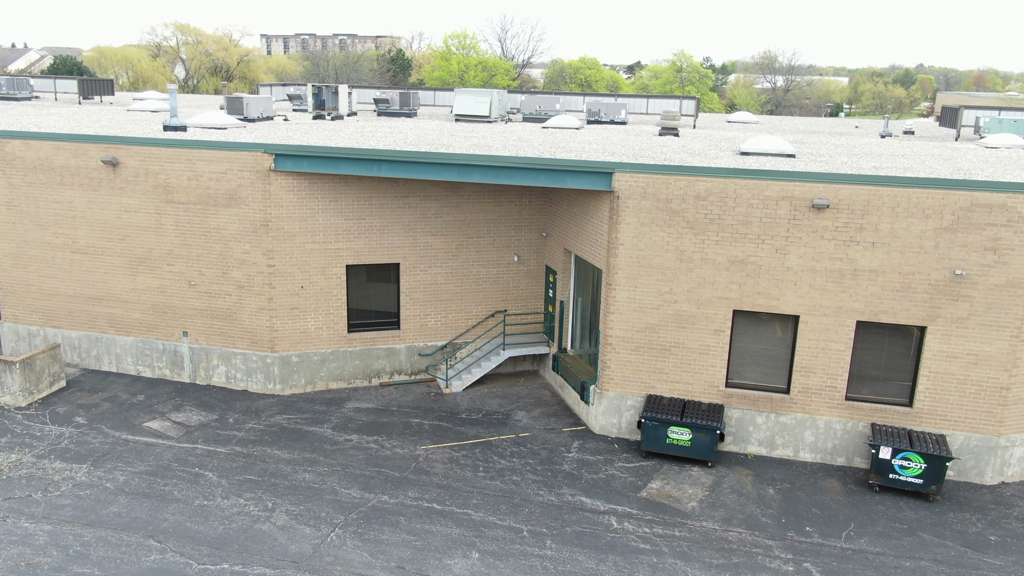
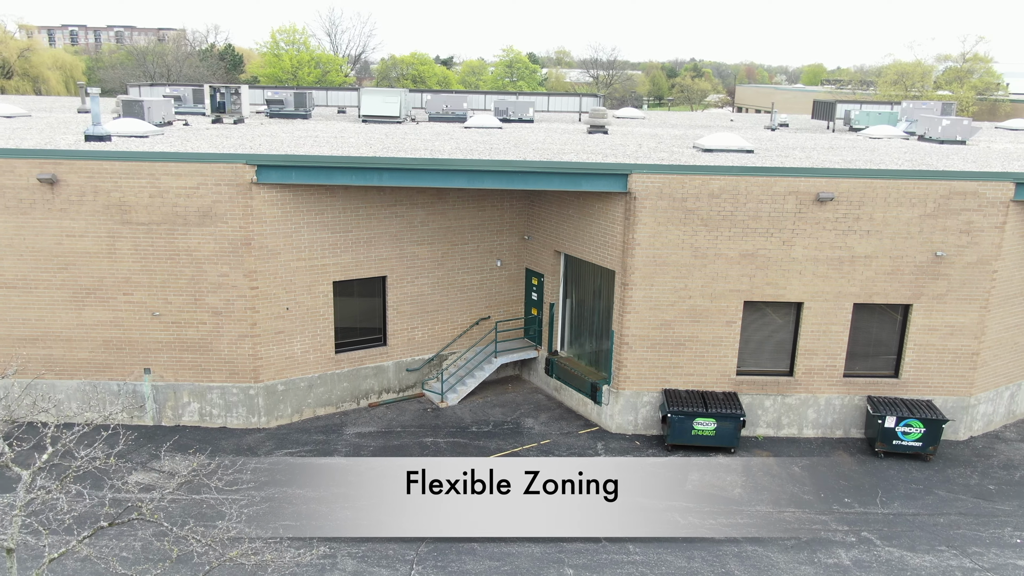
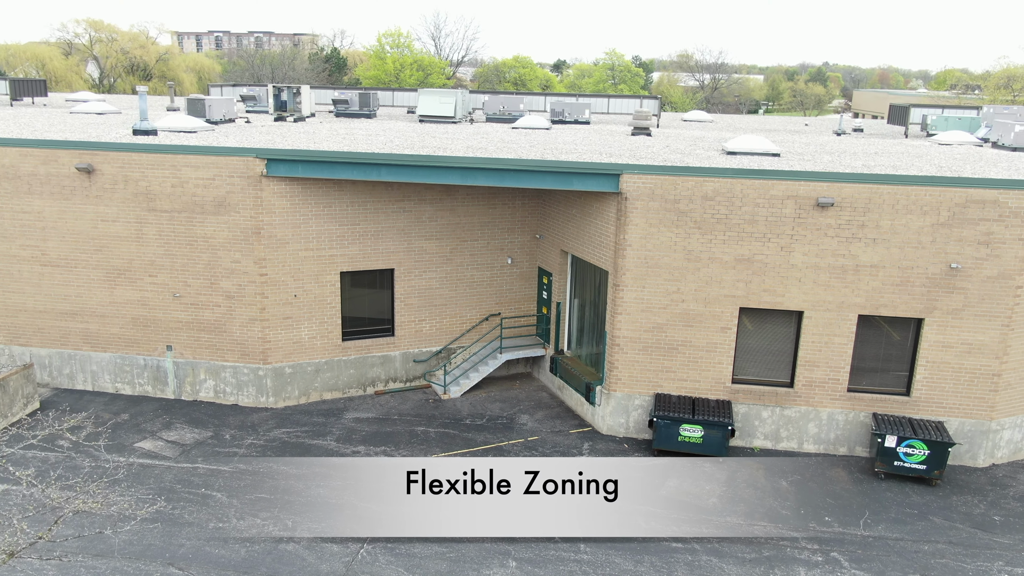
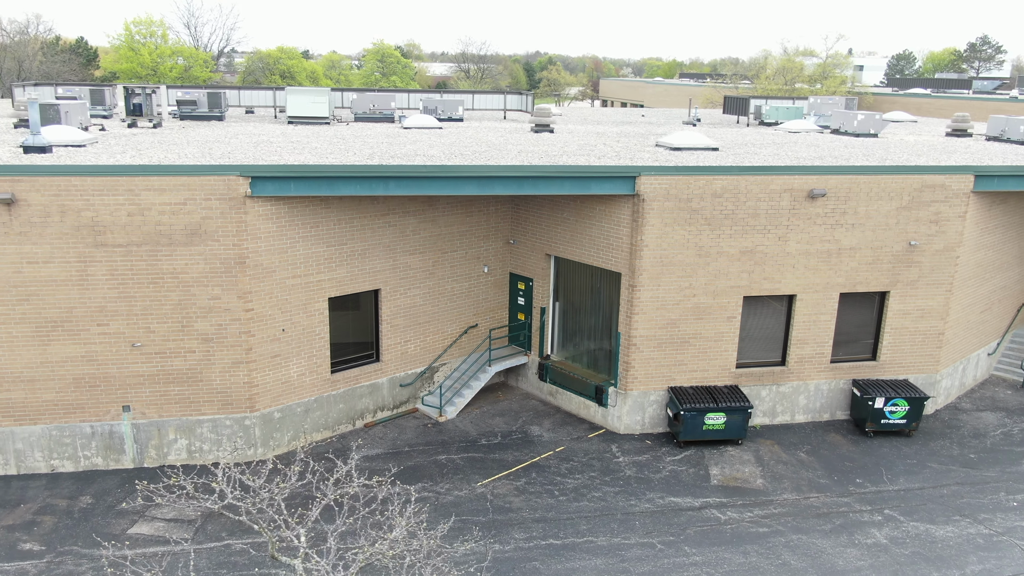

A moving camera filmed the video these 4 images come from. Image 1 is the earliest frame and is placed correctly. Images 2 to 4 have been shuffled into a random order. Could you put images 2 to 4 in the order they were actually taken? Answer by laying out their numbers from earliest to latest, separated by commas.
3, 2, 4
